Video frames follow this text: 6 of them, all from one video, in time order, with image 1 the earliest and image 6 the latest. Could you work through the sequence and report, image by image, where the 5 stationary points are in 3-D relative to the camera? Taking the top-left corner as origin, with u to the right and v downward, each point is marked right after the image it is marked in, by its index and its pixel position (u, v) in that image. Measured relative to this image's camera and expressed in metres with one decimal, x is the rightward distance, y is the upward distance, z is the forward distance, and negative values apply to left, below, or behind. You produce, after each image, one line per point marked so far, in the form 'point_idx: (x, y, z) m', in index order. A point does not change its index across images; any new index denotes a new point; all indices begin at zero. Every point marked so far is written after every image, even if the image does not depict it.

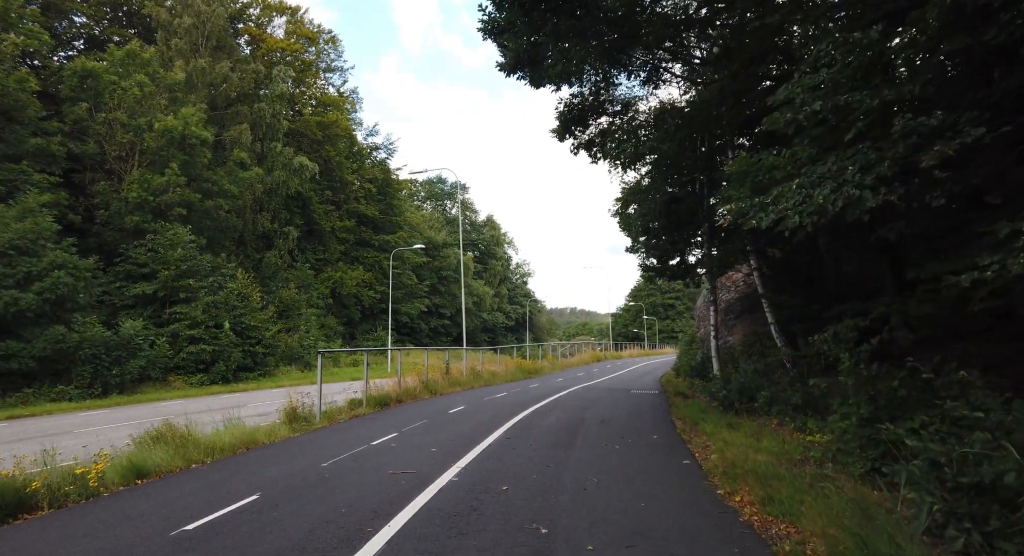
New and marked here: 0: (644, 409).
0: (+3.1, -3.0, +12.9) m
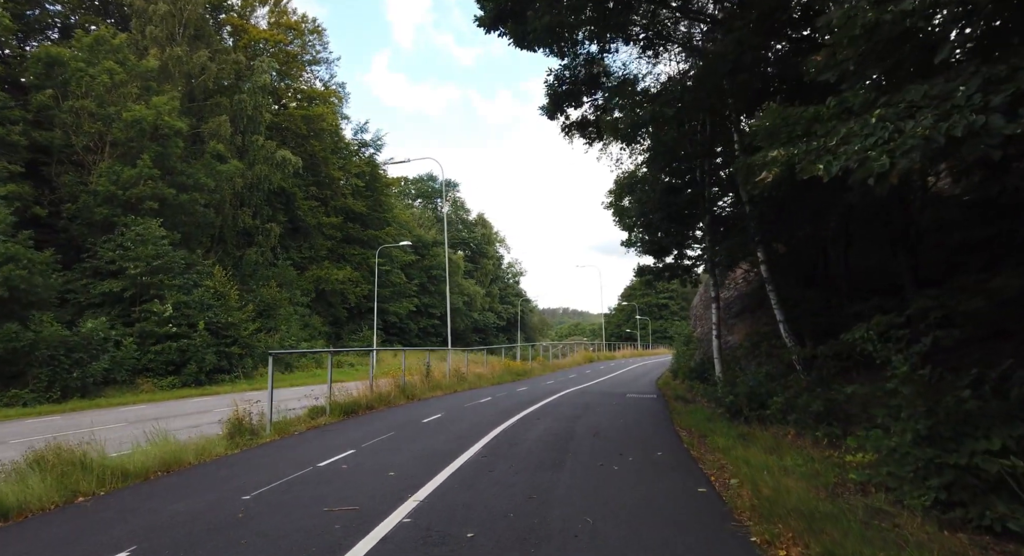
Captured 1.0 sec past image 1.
0: (+2.7, -2.9, +11.6) m
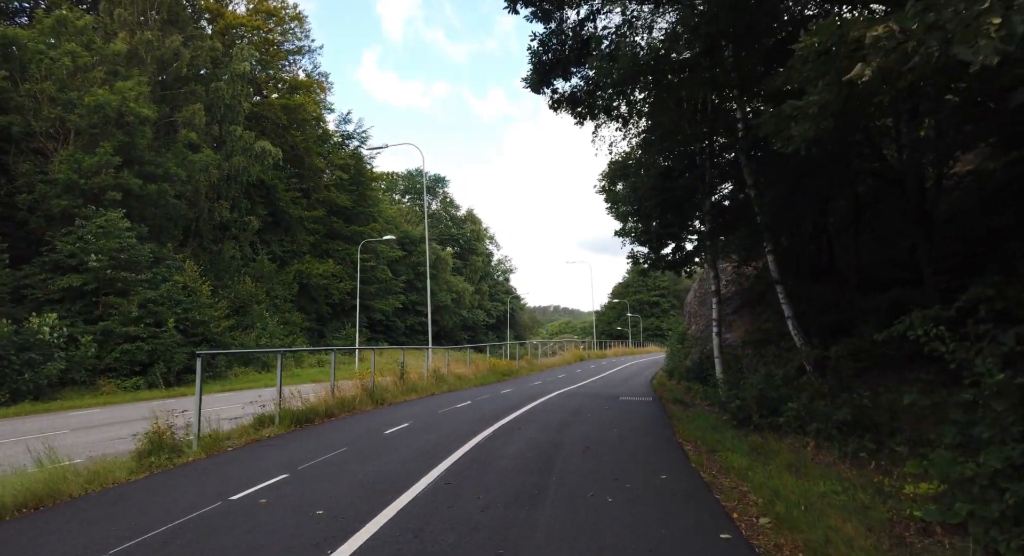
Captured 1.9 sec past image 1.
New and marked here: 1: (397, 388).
0: (+2.3, -2.7, +10.3) m
1: (-3.0, -2.8, +14.4) m
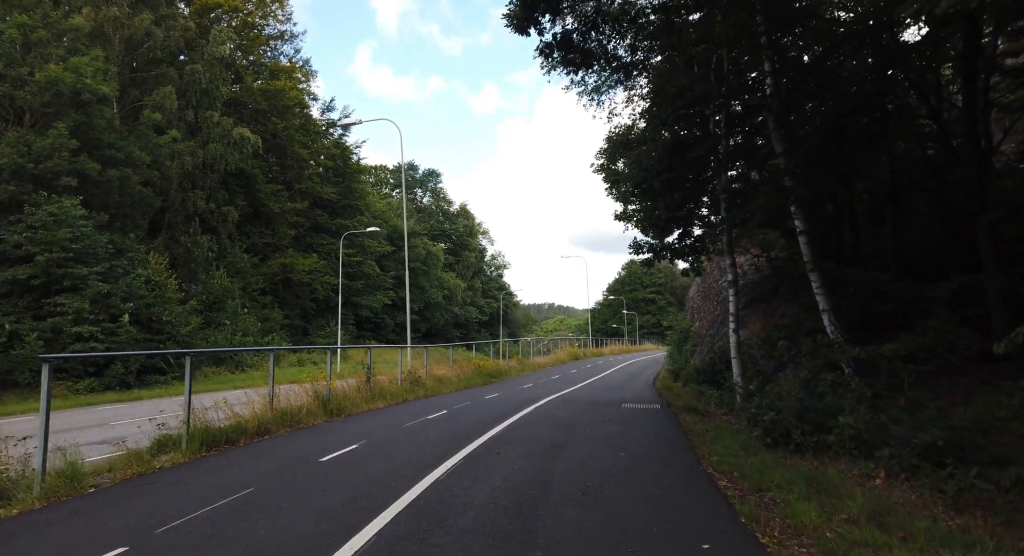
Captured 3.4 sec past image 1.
0: (+2.0, -2.4, +8.3) m
1: (-3.3, -2.5, +12.3) m
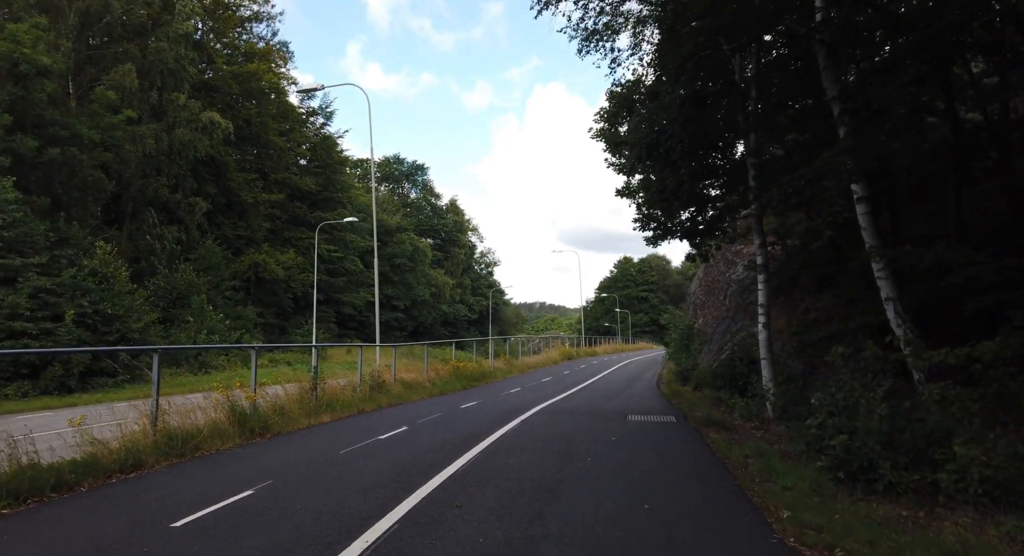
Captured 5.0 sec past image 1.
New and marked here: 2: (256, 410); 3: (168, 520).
0: (+1.7, -2.1, +5.9) m
1: (-3.7, -2.2, +9.8) m
2: (-3.9, -2.0, +8.5) m
3: (-2.8, -2.0, +4.8) m
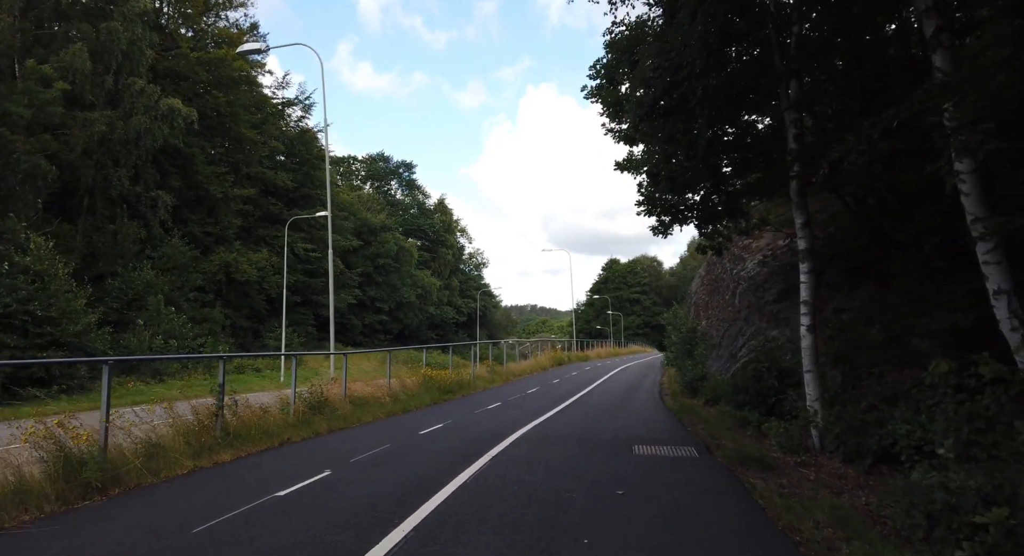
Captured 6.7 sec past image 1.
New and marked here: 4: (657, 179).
0: (+1.4, -2.0, +3.5) m
1: (-4.1, -2.1, +7.3) m
2: (-4.2, -1.8, +6.0) m
3: (-3.1, -1.8, +2.3) m
4: (+2.8, +1.9, +11.0) m
